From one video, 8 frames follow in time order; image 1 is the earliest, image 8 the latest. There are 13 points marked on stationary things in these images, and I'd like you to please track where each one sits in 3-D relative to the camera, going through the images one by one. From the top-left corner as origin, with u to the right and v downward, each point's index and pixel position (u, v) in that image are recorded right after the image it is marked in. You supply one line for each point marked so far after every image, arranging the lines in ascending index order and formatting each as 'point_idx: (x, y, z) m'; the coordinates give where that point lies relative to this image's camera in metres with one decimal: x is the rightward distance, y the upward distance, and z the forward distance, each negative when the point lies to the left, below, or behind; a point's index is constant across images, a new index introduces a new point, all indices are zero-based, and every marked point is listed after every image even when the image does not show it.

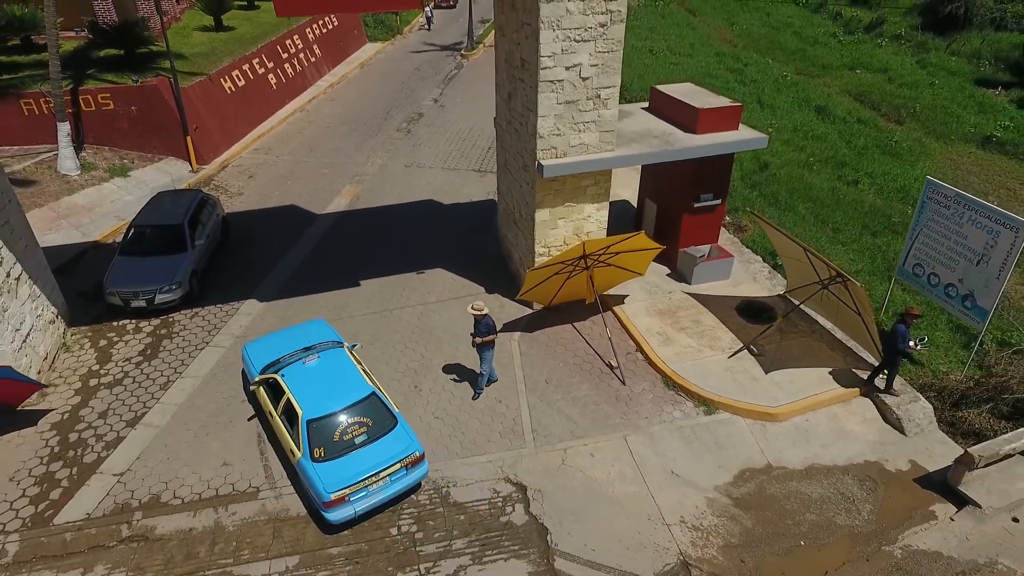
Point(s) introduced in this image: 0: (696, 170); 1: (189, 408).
0: (+10.4, +6.7, +11.2) m
1: (-15.0, -5.5, +9.2) m
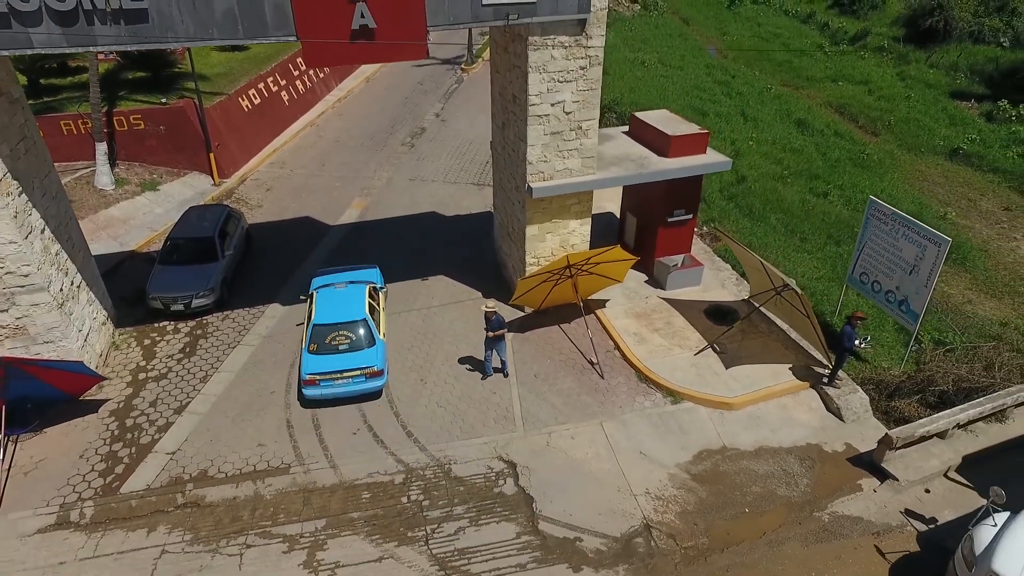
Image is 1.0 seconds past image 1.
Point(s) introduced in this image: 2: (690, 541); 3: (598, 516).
0: (+10.0, +6.4, +12.7) m
1: (-15.4, -5.9, +10.7) m
2: (+7.6, -10.8, +8.5) m
3: (+3.8, -10.0, +8.7) m
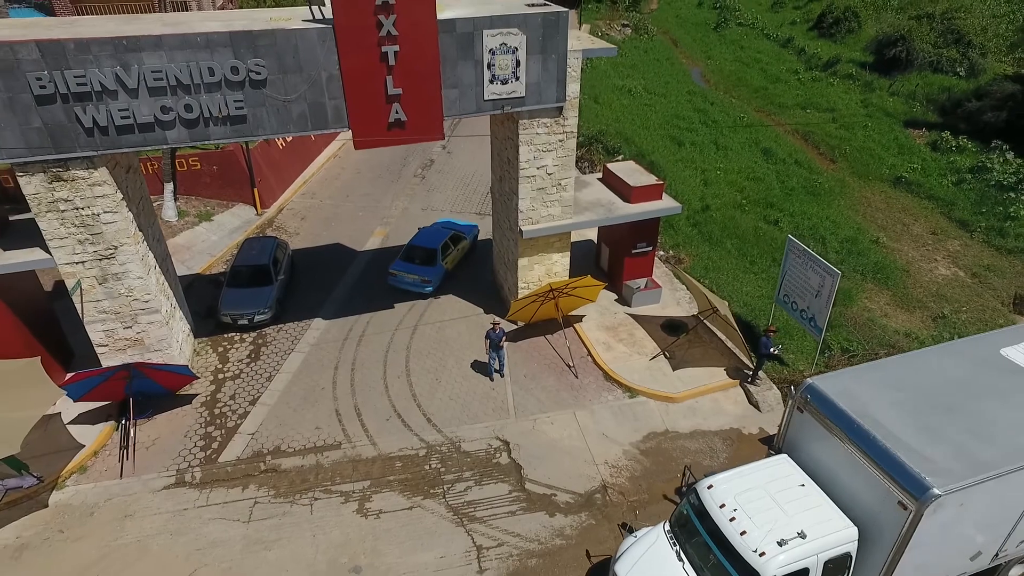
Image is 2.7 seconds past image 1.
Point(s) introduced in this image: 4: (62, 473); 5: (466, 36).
0: (+9.6, +4.9, +15.9) m
1: (-15.7, -7.3, +14.0) m
2: (+7.2, -12.2, +11.7) m
3: (+3.4, -11.5, +11.9) m
4: (-26.6, -11.0, +11.8) m
5: (-2.8, +15.2, +12.0) m
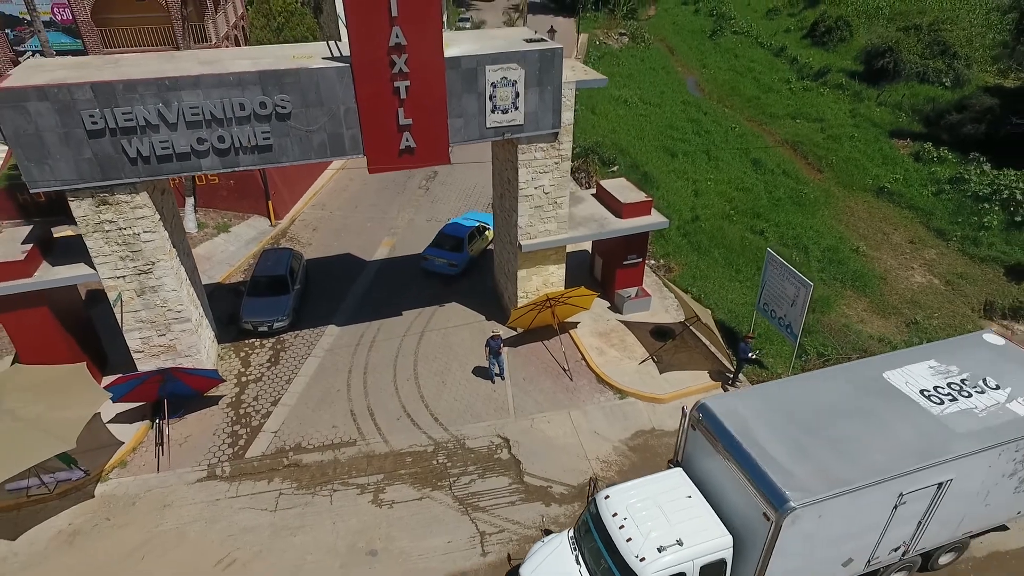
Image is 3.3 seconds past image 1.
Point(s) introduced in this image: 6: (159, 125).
0: (+9.6, +4.1, +17.1) m
1: (-15.7, -8.1, +15.2) m
2: (+7.2, -13.0, +12.9) m
3: (+3.4, -12.2, +13.2) m
4: (-26.6, -11.7, +13.0) m
5: (-2.8, +14.4, +13.2) m
6: (-21.0, +9.7, +11.8) m
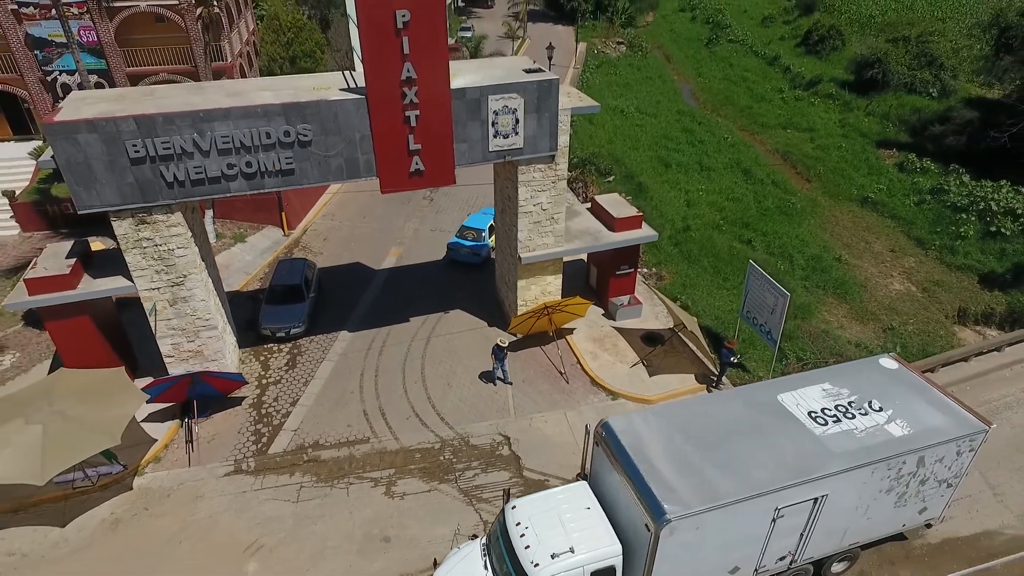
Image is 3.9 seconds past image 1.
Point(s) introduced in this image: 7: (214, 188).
0: (+9.6, +3.3, +18.4) m
1: (-15.7, -8.9, +16.4) m
2: (+7.2, -13.8, +14.2) m
3: (+3.4, -13.0, +14.4) m
4: (-26.6, -12.5, +14.3) m
5: (-2.8, +13.7, +14.5) m
6: (-20.9, +8.9, +13.1) m
7: (-20.4, +6.8, +13.6) m
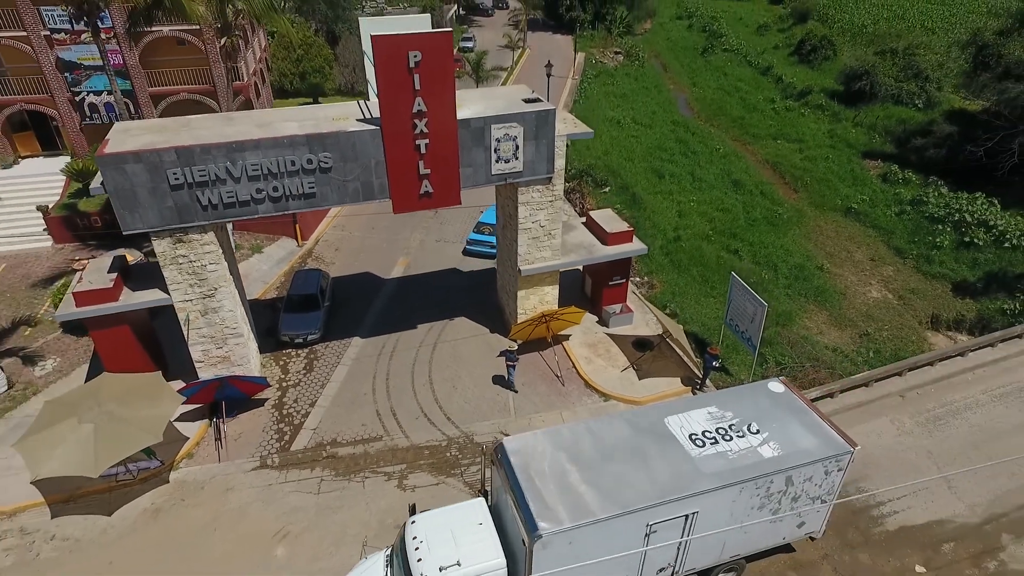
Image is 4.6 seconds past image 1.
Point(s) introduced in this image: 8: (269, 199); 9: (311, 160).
0: (+9.7, +2.4, +19.8) m
1: (-15.7, -9.8, +17.9) m
2: (+7.3, -14.7, +15.6) m
3: (+3.5, -13.9, +15.9) m
4: (-26.6, -13.5, +15.7) m
5: (-2.7, +12.7, +15.9) m
6: (-20.9, +8.0, +14.5) m
7: (-20.4, +5.9, +15.0) m
8: (-18.4, +6.8, +15.1) m
9: (-15.1, +9.6, +14.9) m
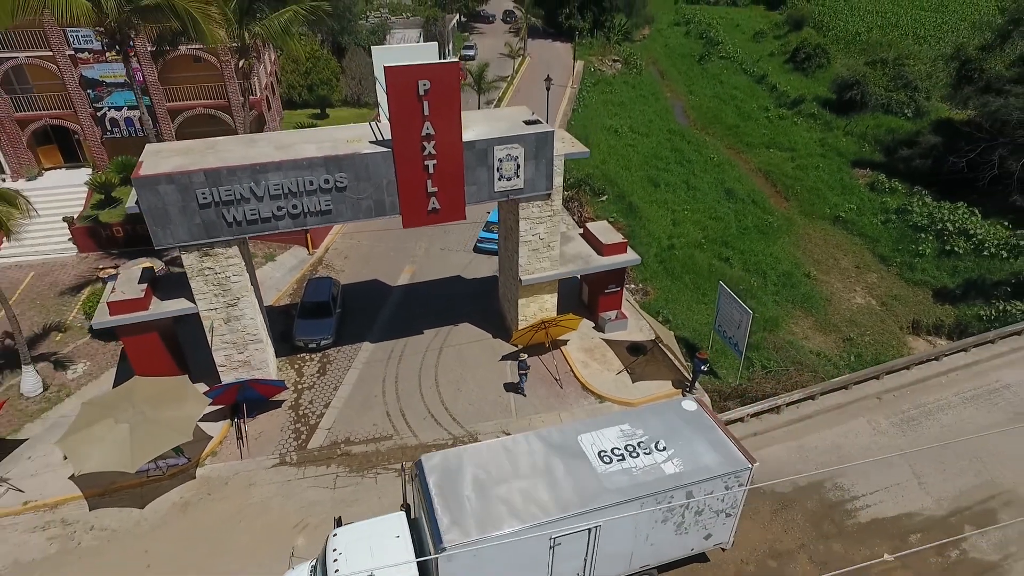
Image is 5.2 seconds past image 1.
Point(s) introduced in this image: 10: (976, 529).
0: (+9.8, +1.6, +21.0) m
1: (-15.5, -10.6, +19.1) m
2: (+7.4, -15.5, +16.8) m
3: (+3.6, -14.8, +17.0) m
4: (-26.4, -14.3, +16.9) m
5: (-2.6, +11.9, +17.2) m
6: (-20.8, +7.1, +15.7) m
7: (-20.2, +5.1, +16.3) m
8: (-18.3, +6.0, +16.3) m
9: (-15.0, +8.8, +16.1) m
10: (+34.7, -18.1, +14.9) m
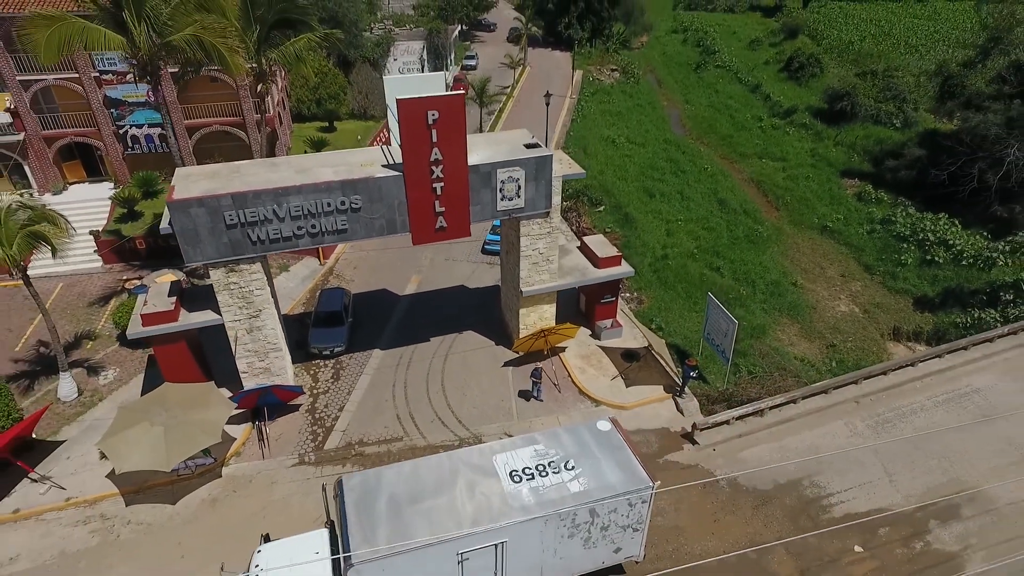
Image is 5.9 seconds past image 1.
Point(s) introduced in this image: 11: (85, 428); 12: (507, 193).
0: (+10.0, +0.4, +22.4) m
1: (-15.4, -11.8, +20.5) m
2: (+7.6, -16.7, +18.1) m
3: (+3.8, -15.9, +18.4) m
4: (-26.3, -15.5, +18.3) m
5: (-2.4, +10.7, +18.5) m
6: (-20.6, +6.0, +17.1) m
7: (-20.1, +3.9, +17.6) m
8: (-18.2, +4.8, +17.7) m
9: (-14.8, +7.6, +17.5) m
10: (+34.9, -19.2, +16.2) m
11: (-39.9, -13.1, +18.6) m
12: (-0.5, +9.1, +19.0) m
